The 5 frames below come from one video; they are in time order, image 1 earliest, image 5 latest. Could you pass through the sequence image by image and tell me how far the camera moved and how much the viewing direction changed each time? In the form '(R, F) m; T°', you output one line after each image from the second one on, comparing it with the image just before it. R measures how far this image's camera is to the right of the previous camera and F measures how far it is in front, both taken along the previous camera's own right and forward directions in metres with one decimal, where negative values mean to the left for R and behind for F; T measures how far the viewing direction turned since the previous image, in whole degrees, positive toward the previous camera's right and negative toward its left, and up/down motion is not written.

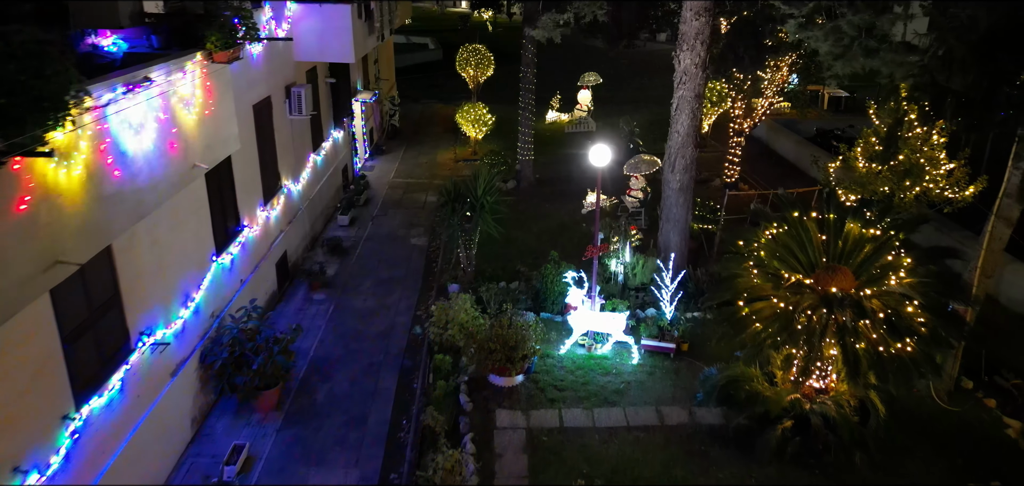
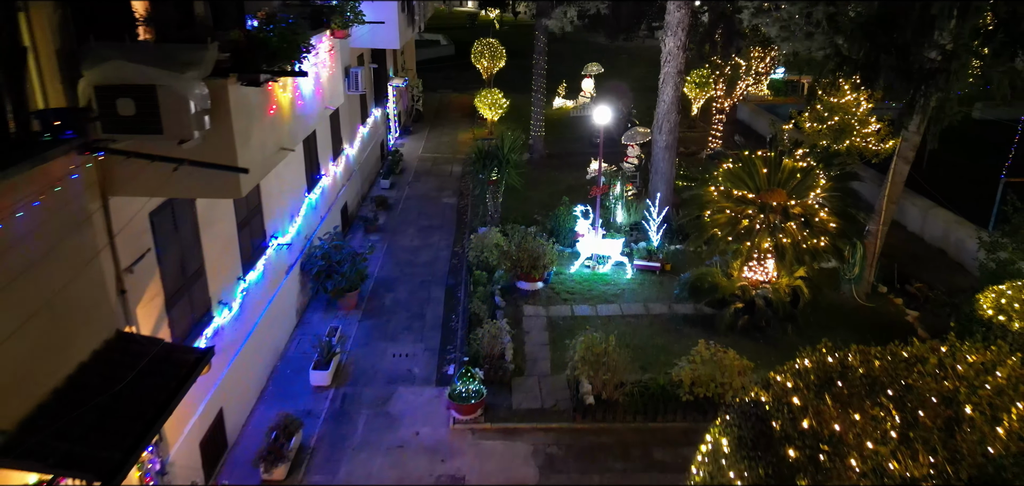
(-0.3, -2.4) m; 0°
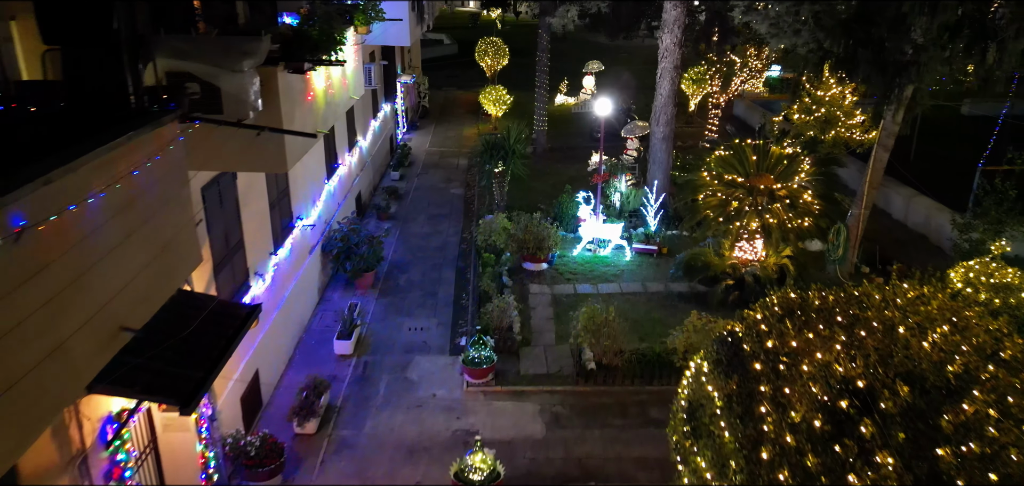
(-0.1, -0.7) m; 0°
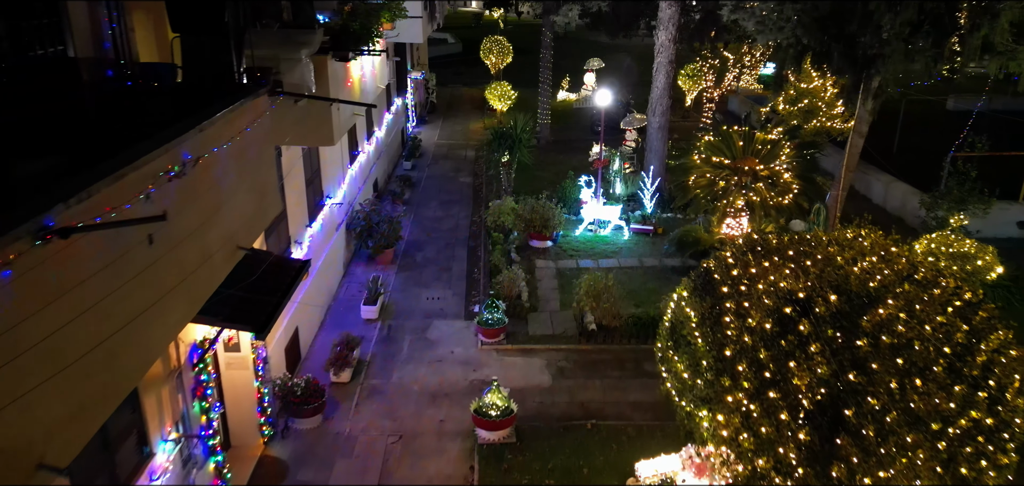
(-0.1, -1.0) m; 0°
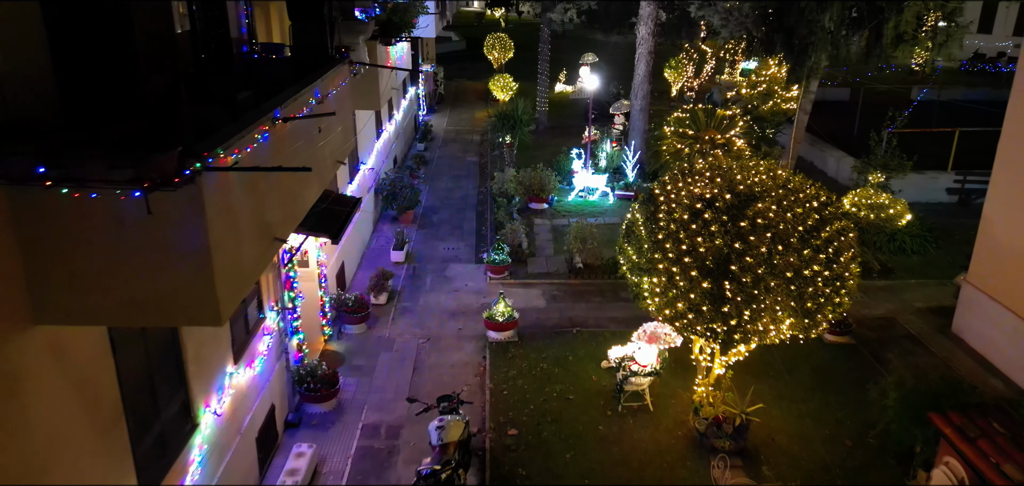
(0.0, -2.2) m; 0°
